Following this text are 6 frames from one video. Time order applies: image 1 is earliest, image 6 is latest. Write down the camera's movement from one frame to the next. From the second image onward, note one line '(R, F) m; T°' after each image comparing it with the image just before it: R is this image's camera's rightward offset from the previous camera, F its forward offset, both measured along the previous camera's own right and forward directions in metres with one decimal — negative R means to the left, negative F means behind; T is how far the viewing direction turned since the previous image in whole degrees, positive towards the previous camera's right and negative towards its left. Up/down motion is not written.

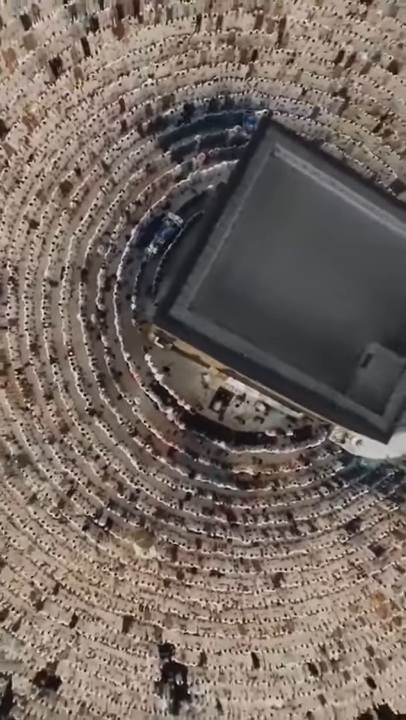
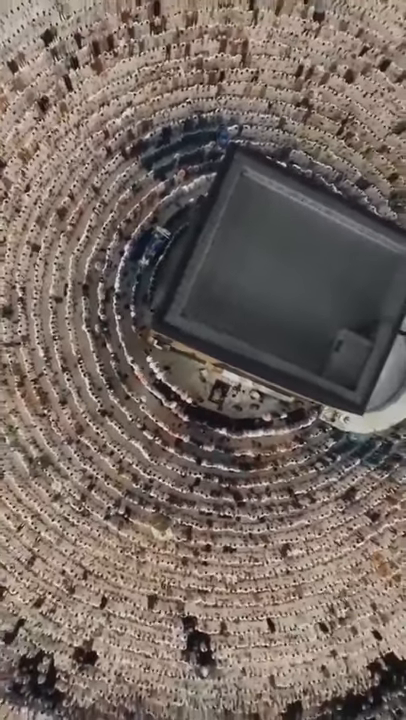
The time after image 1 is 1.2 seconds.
(0.0, -0.7) m; 0°
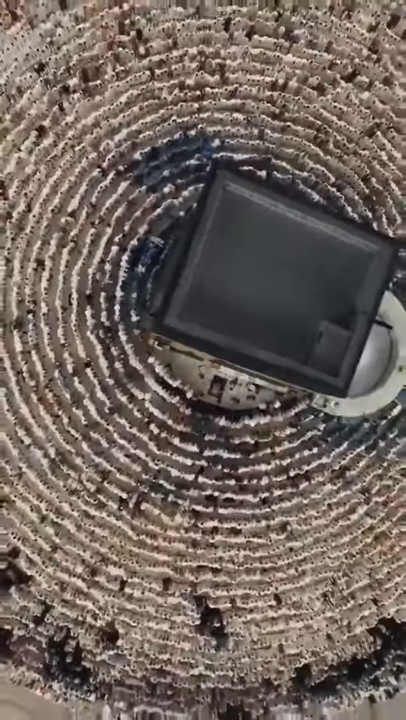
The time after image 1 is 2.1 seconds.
(0.0, -0.6) m; 0°
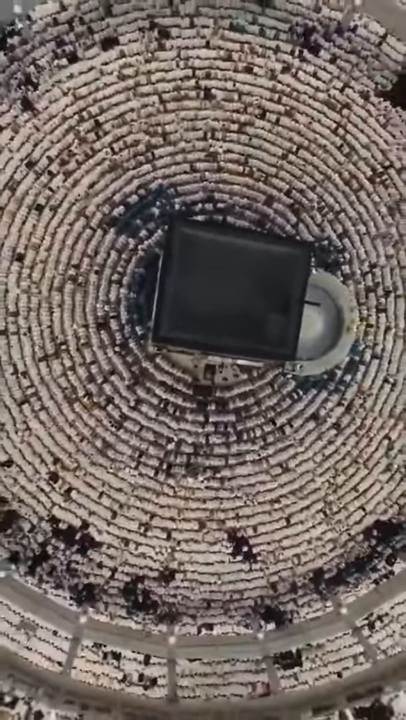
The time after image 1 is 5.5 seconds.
(+0.1, -2.4) m; 0°
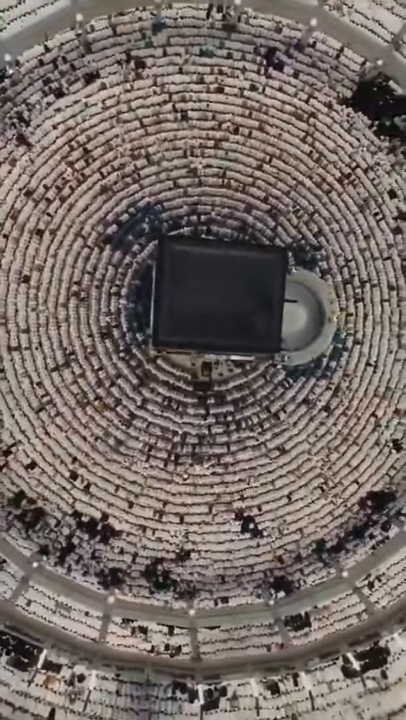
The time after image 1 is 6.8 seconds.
(0.0, -1.0) m; 0°
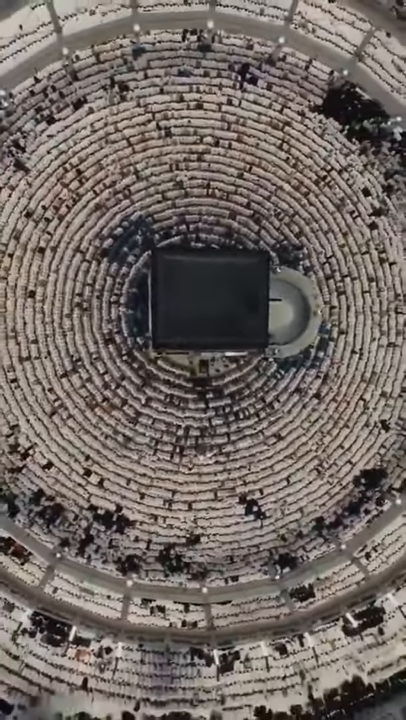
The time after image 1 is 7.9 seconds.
(0.0, -0.9) m; 0°
